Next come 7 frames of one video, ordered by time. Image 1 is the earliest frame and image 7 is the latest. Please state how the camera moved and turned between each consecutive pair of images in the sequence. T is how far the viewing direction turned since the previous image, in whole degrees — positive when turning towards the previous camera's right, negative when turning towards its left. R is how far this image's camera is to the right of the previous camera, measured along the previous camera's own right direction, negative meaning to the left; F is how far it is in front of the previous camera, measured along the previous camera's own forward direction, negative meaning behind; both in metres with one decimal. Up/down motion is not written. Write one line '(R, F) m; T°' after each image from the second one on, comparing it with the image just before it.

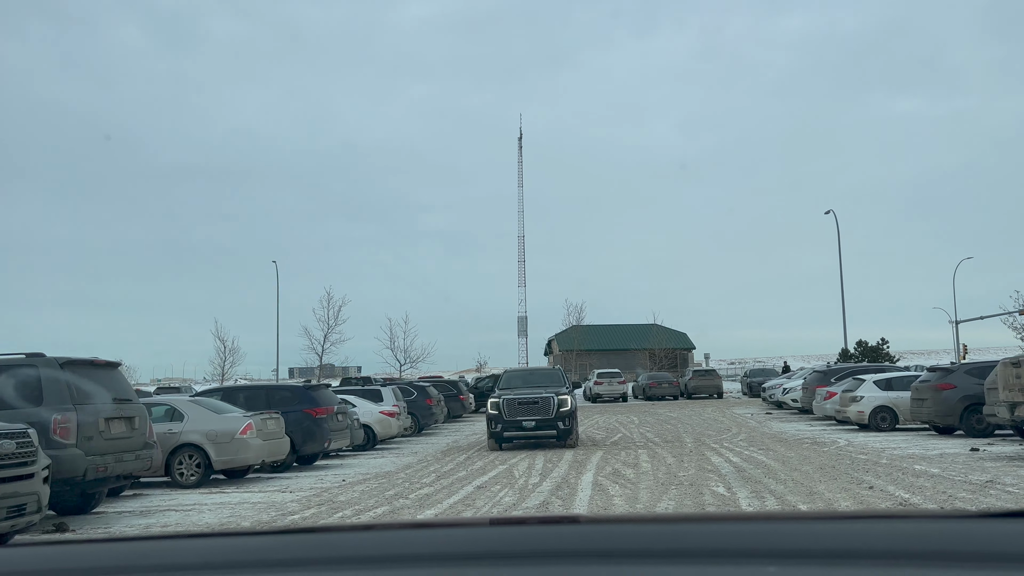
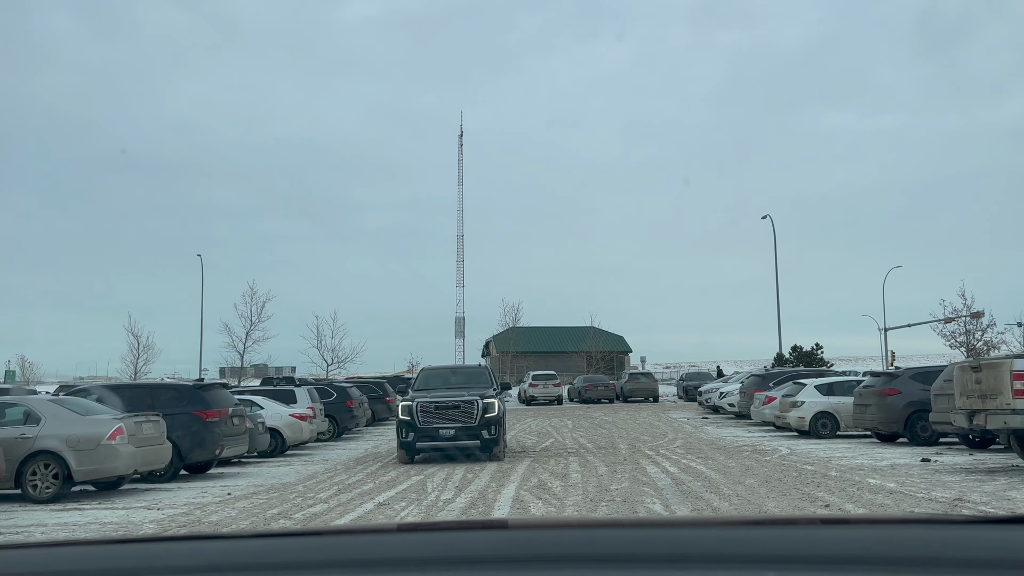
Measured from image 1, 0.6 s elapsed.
(+0.3, +1.5) m; +4°
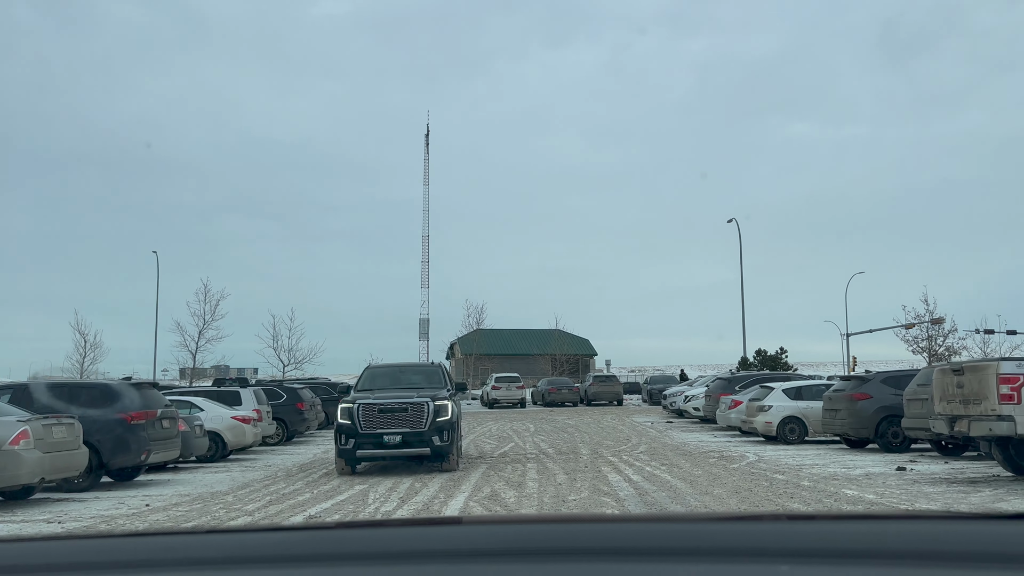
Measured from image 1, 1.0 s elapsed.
(+0.2, +0.9) m; +2°
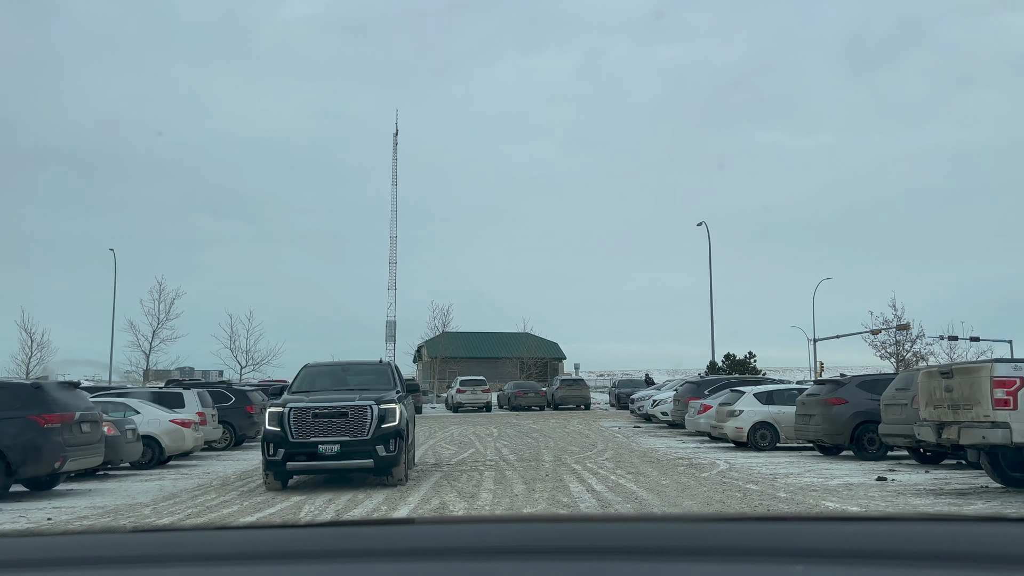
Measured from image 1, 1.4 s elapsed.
(+0.2, +1.0) m; +2°
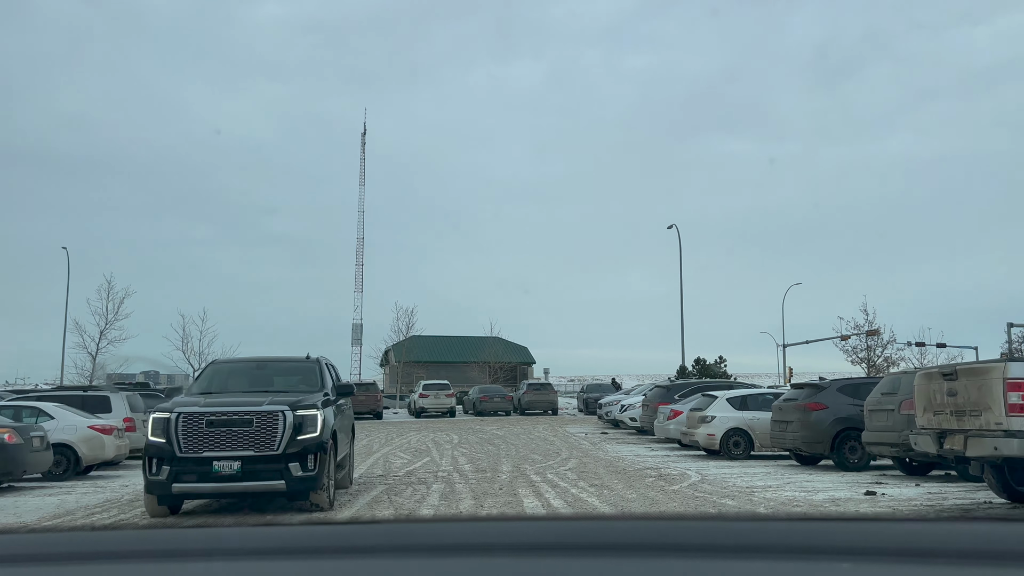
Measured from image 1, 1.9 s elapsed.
(+0.3, +1.3) m; +2°
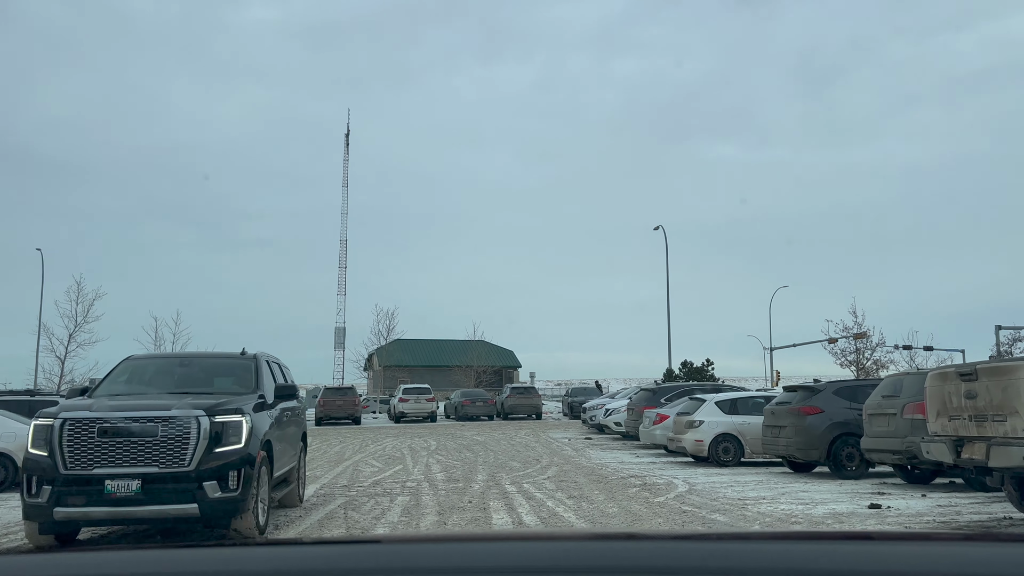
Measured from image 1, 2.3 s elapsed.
(+0.2, +1.0) m; +1°
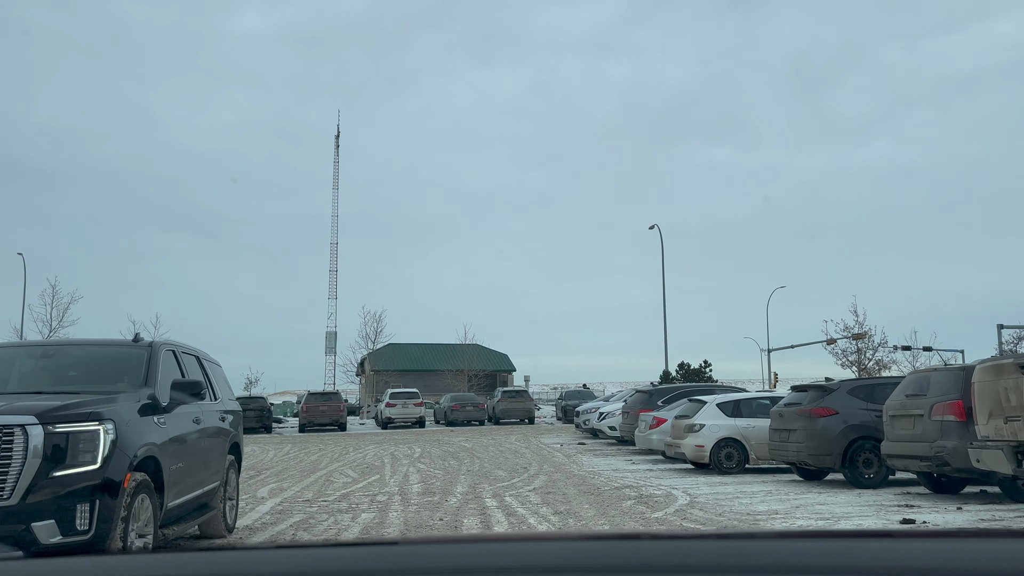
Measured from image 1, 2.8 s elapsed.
(+0.2, +1.3) m; 0°
